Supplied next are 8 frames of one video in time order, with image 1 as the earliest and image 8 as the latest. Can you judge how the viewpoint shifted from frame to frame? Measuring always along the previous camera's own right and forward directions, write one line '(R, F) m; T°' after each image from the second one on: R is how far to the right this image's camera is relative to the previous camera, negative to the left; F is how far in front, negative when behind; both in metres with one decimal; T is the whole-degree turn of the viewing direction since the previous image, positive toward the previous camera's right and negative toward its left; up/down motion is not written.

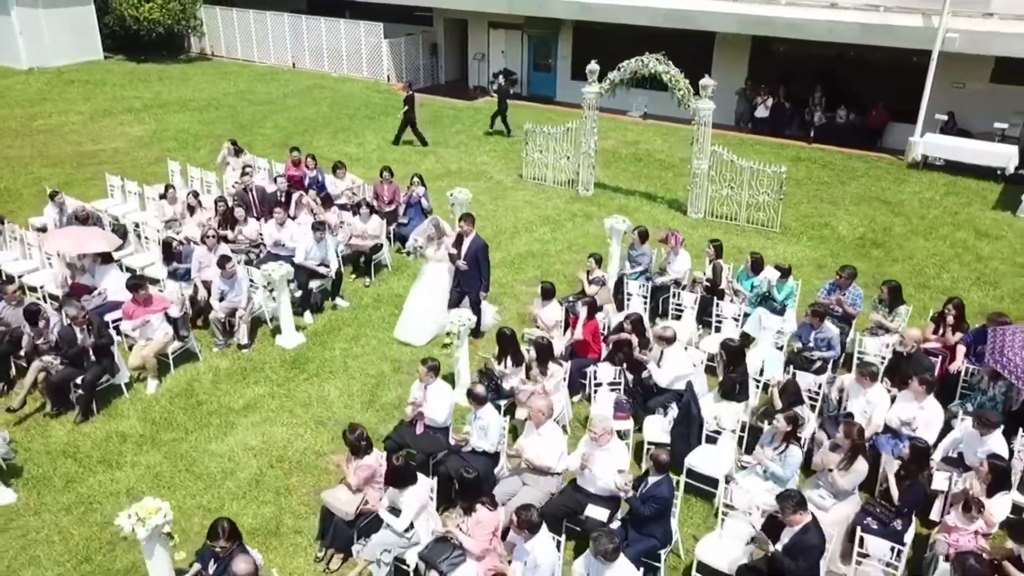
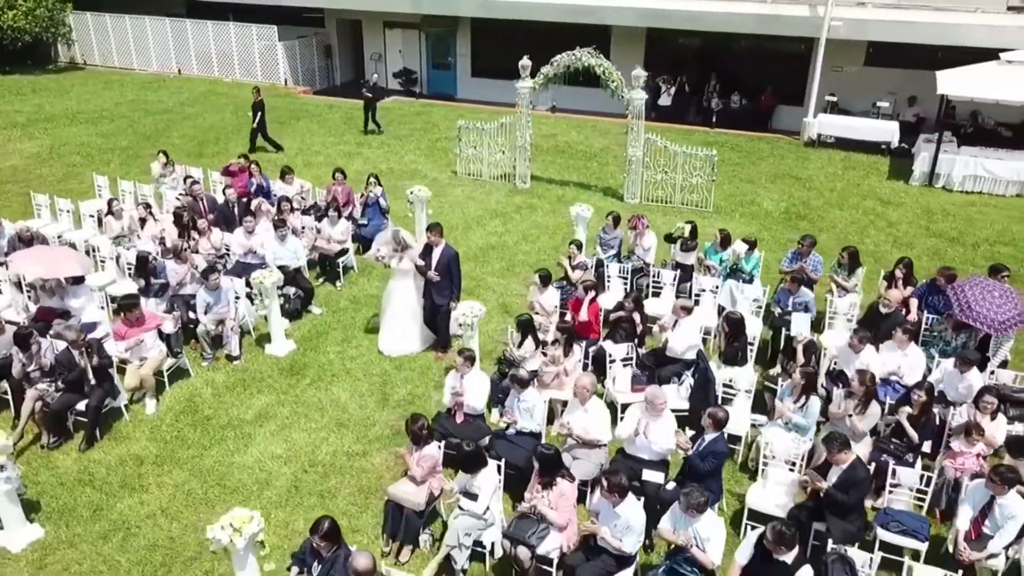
(-1.5, -0.2) m; +9°
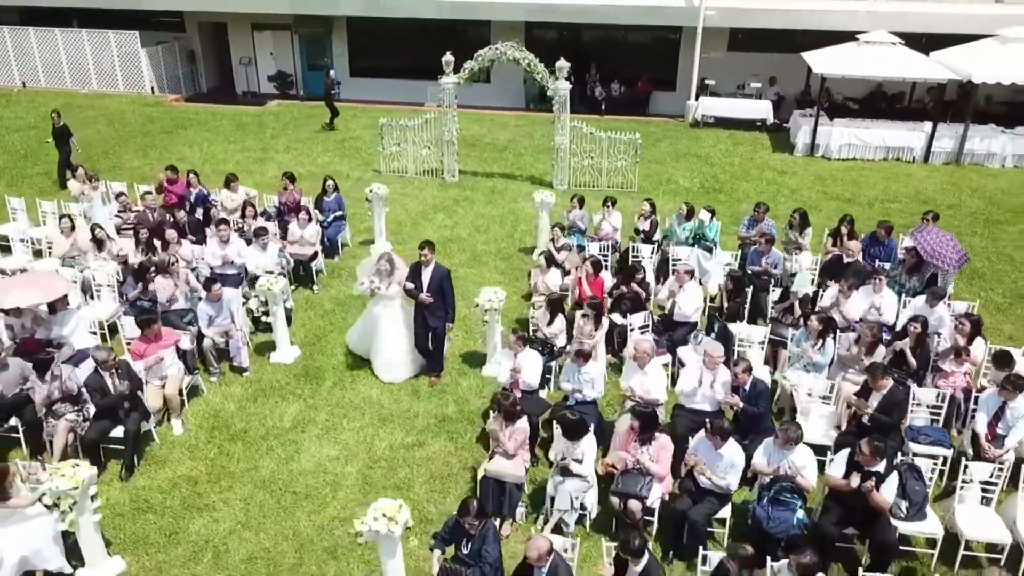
(-2.1, -0.2) m; +12°
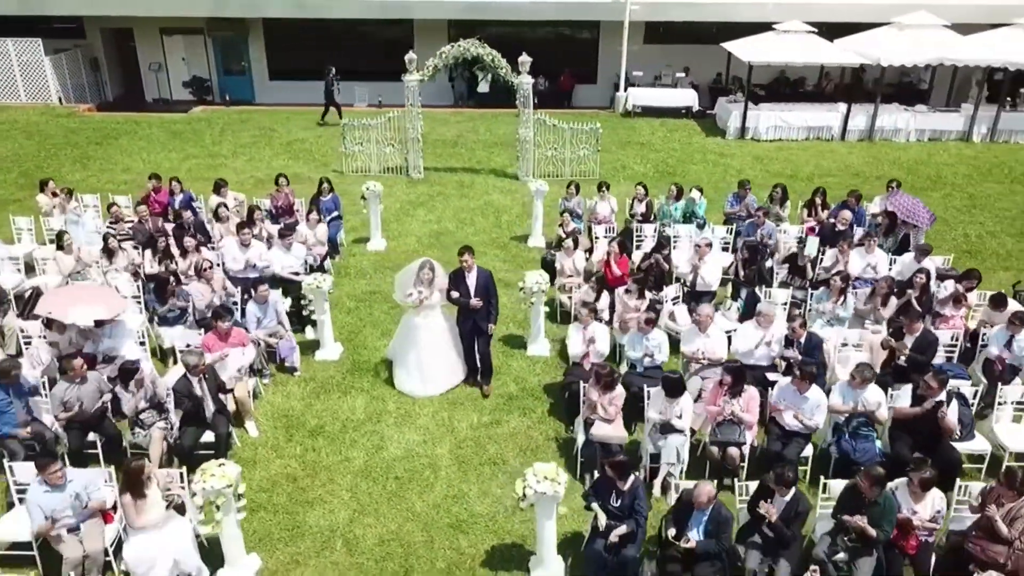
(-2.0, -0.3) m; +9°
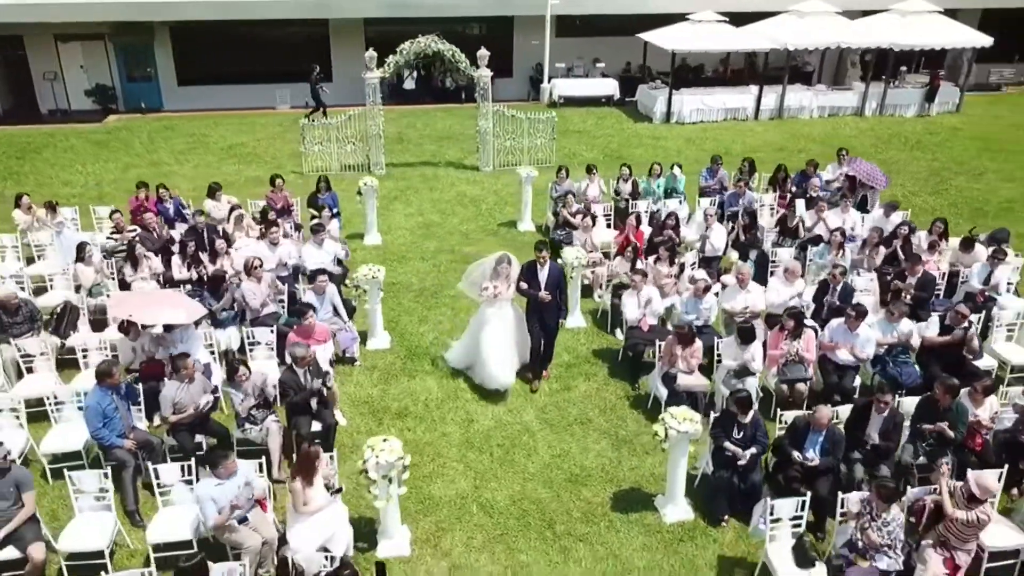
(-2.3, -0.4) m; +10°
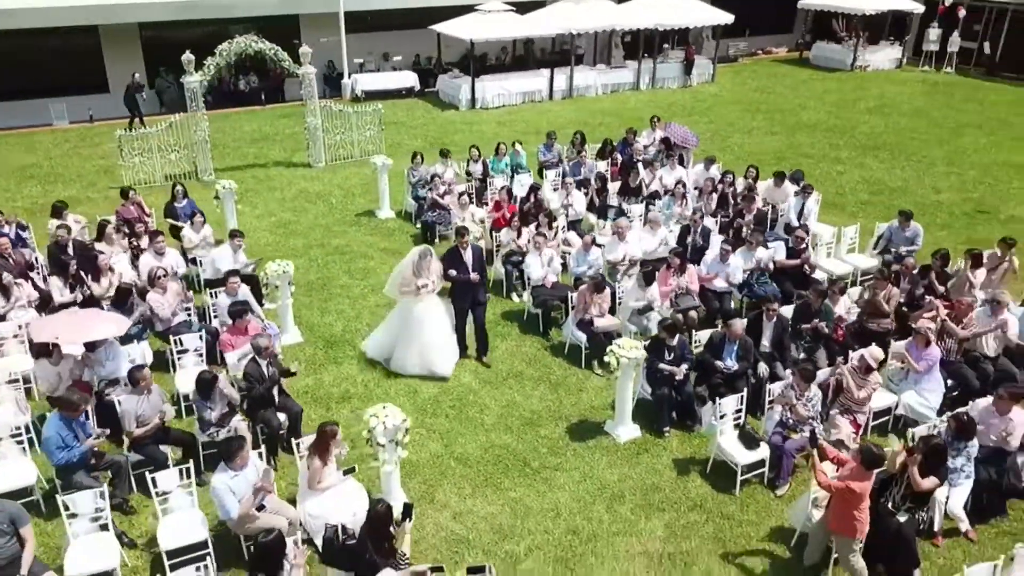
(-1.8, -0.4) m; +16°
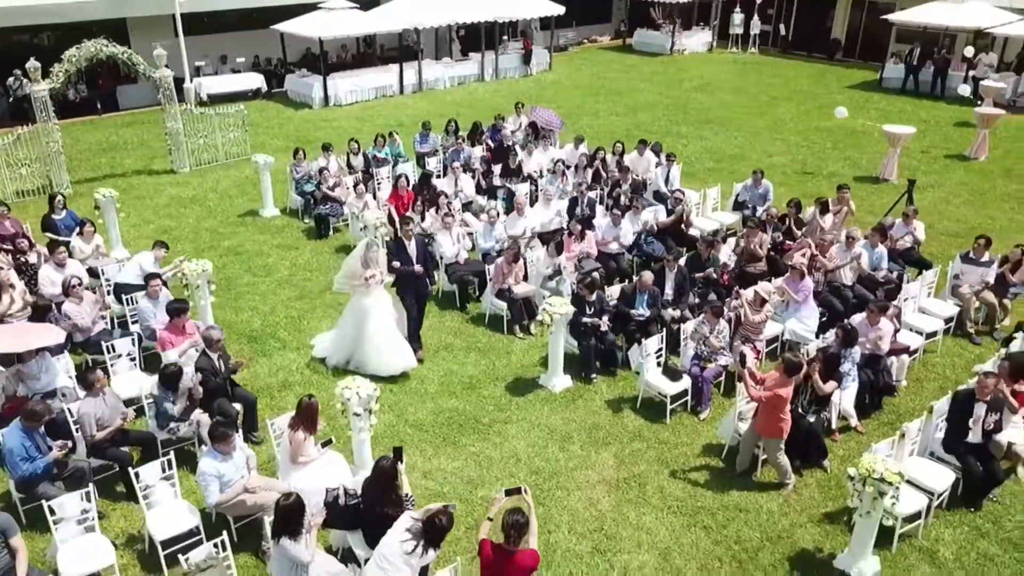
(-1.1, -0.5) m; +12°
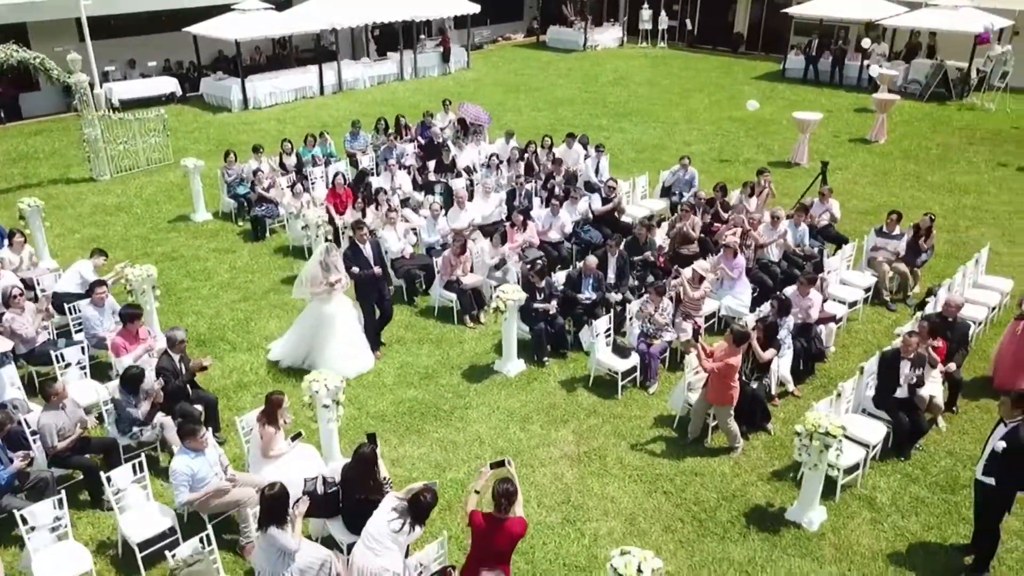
(-0.4, -0.3) m; +6°
